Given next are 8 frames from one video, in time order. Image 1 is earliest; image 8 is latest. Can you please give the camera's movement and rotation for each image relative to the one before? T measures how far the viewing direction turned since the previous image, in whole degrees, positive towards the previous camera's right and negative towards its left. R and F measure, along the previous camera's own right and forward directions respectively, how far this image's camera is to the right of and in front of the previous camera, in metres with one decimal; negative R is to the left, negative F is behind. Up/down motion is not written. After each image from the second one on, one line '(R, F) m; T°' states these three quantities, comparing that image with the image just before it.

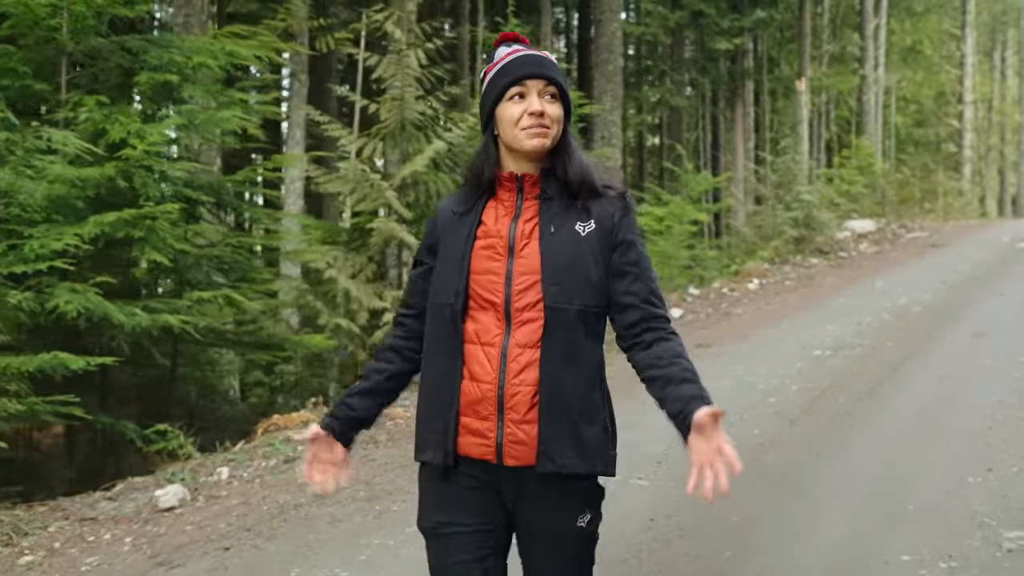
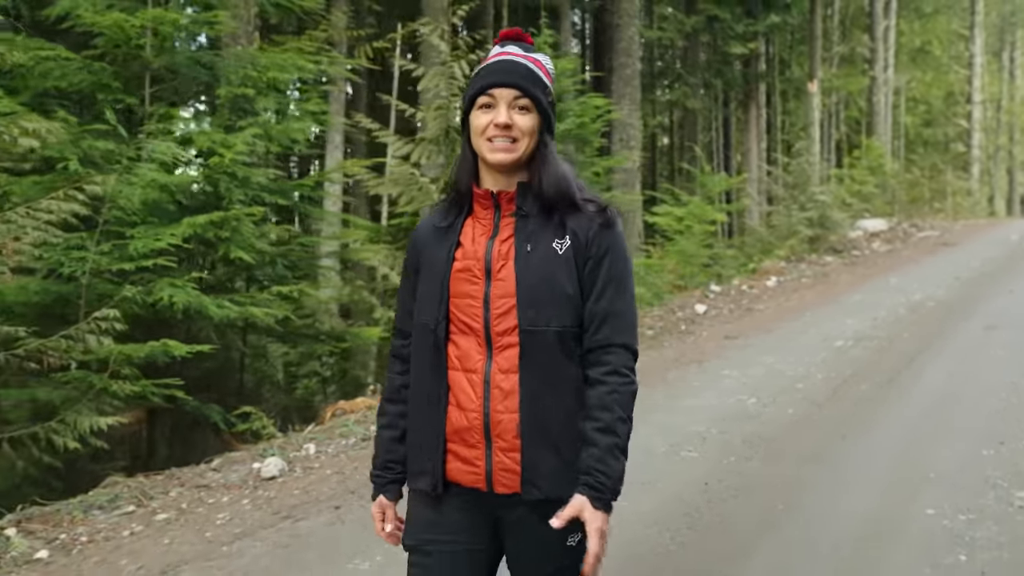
(-0.4, -0.6) m; 0°
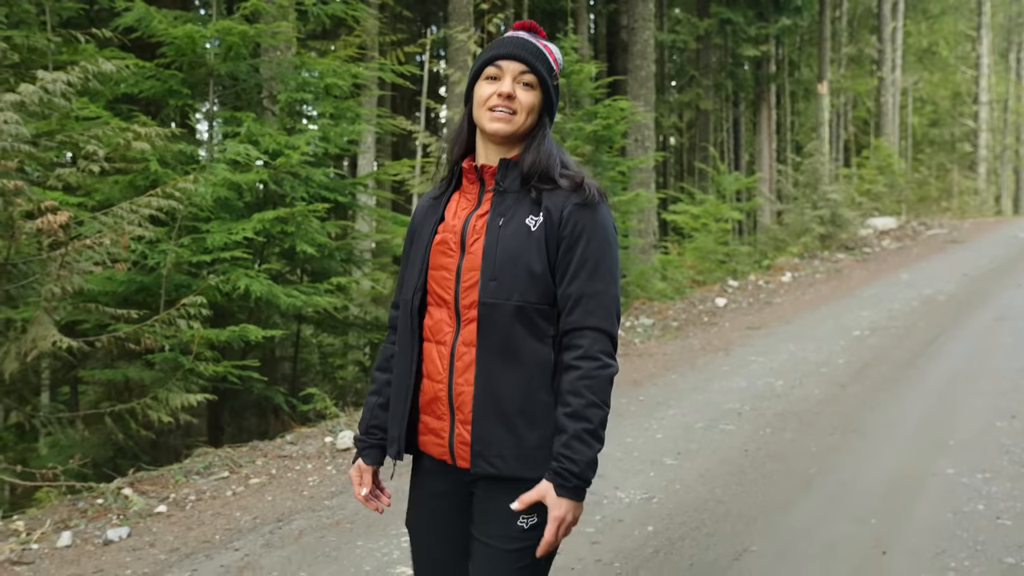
(-0.4, -0.5) m; 0°
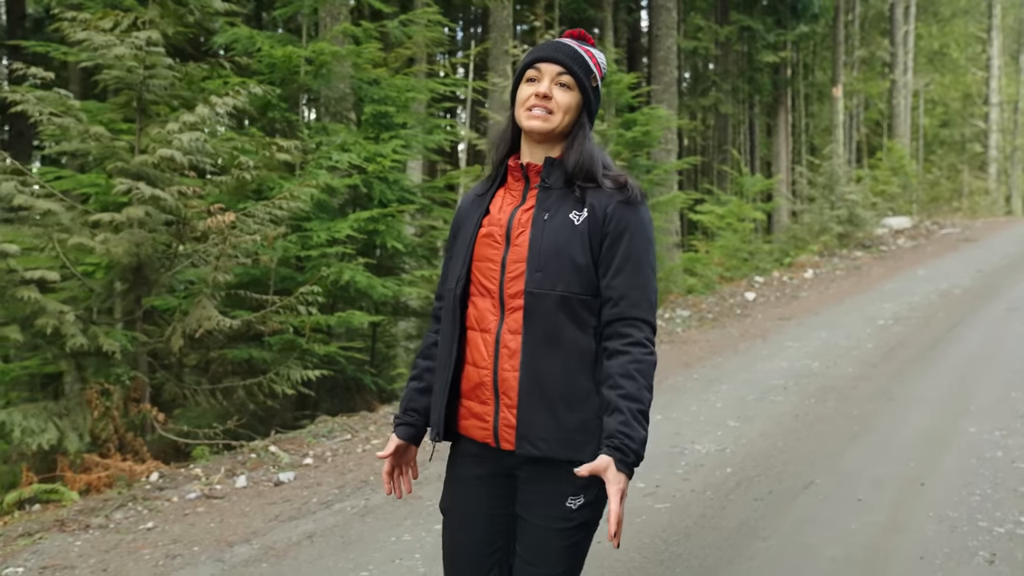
(-0.6, -0.8) m; -1°
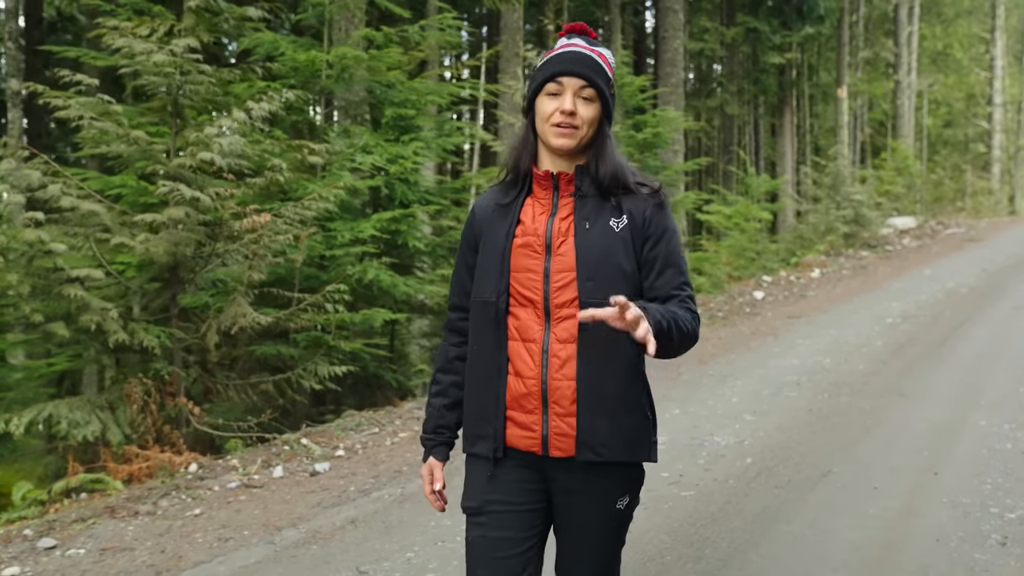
(-0.2, -0.2) m; 0°
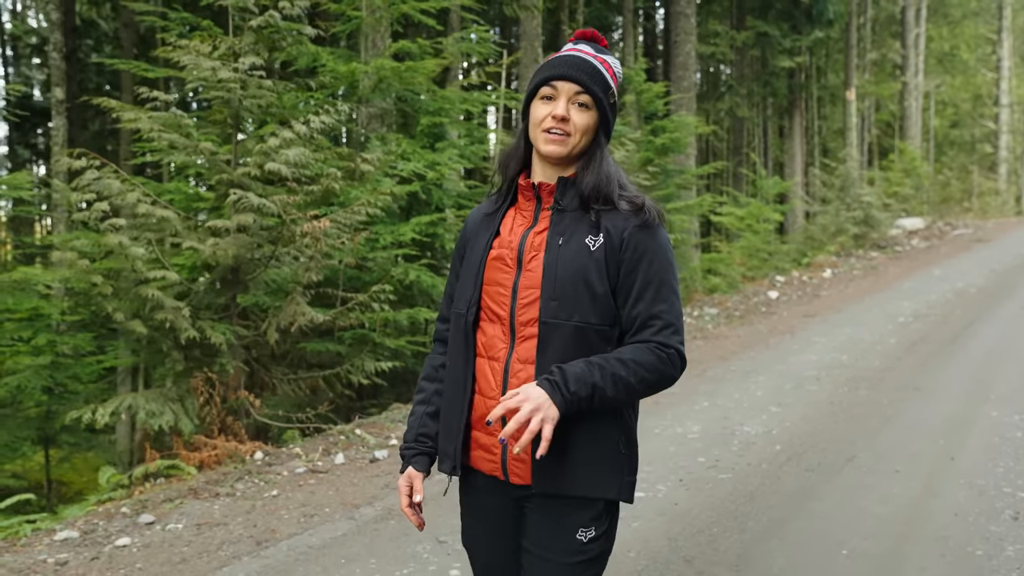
(-0.3, -0.4) m; 0°
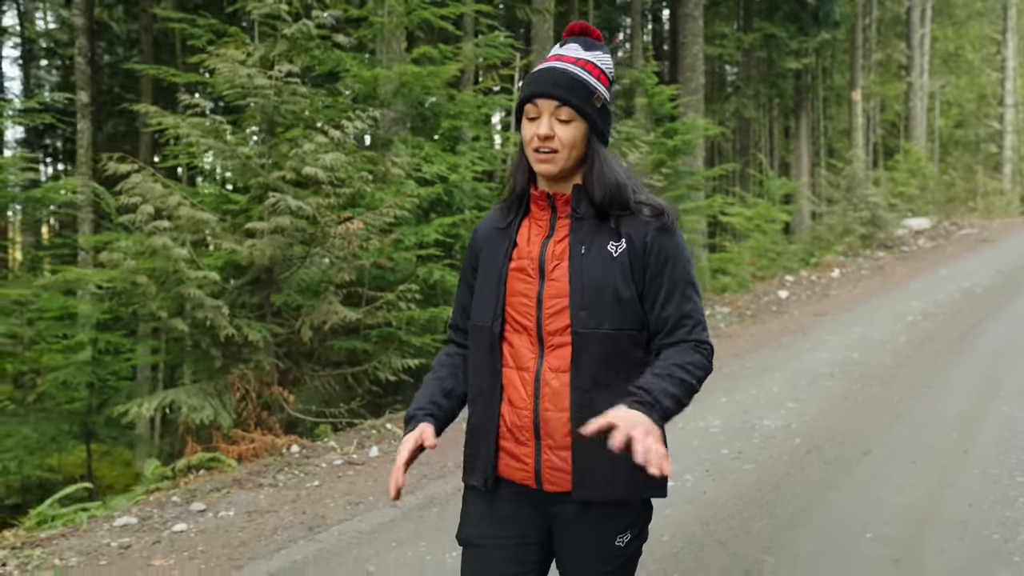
(-0.2, -0.2) m; 0°
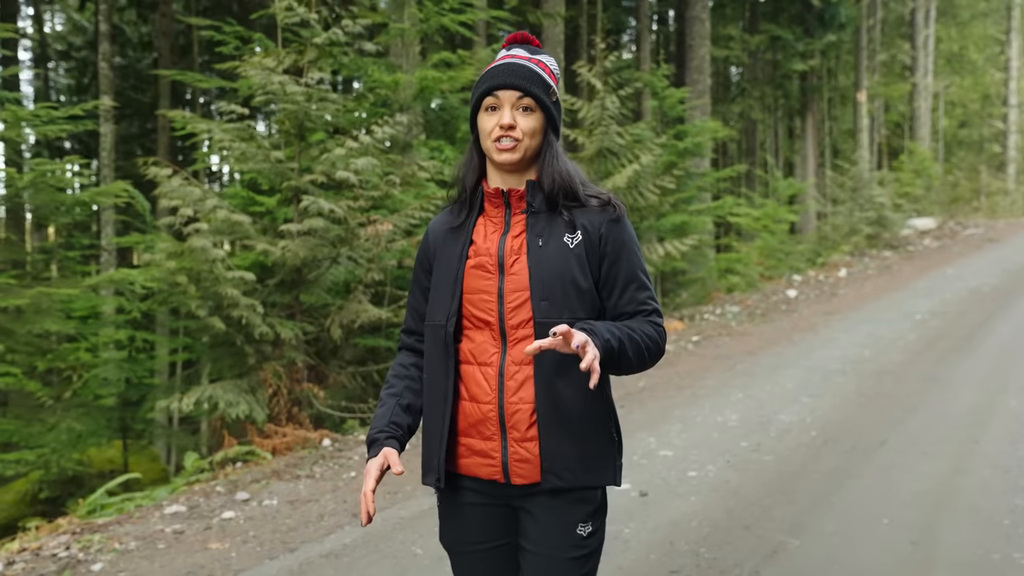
(-0.2, -0.2) m; 0°
